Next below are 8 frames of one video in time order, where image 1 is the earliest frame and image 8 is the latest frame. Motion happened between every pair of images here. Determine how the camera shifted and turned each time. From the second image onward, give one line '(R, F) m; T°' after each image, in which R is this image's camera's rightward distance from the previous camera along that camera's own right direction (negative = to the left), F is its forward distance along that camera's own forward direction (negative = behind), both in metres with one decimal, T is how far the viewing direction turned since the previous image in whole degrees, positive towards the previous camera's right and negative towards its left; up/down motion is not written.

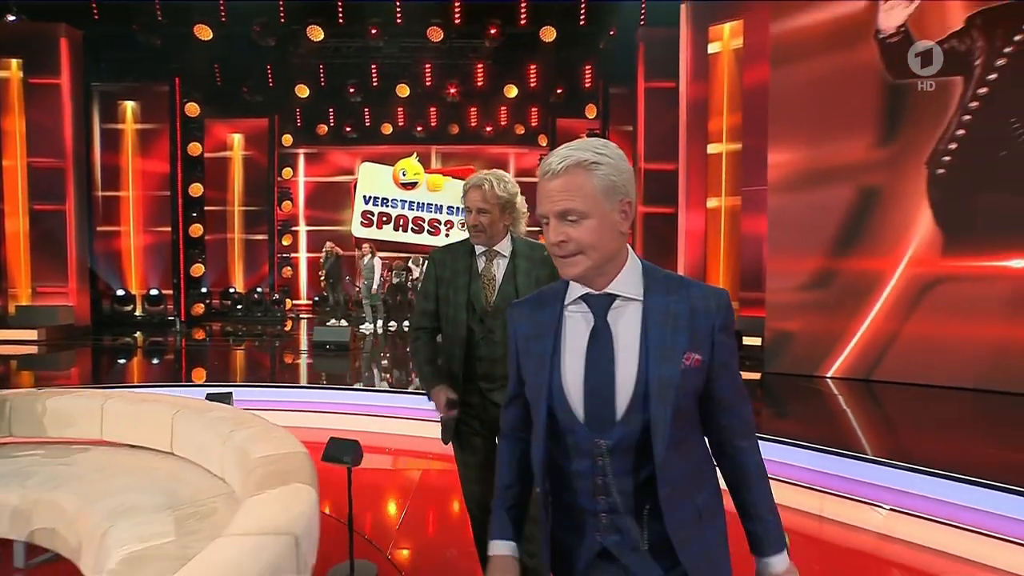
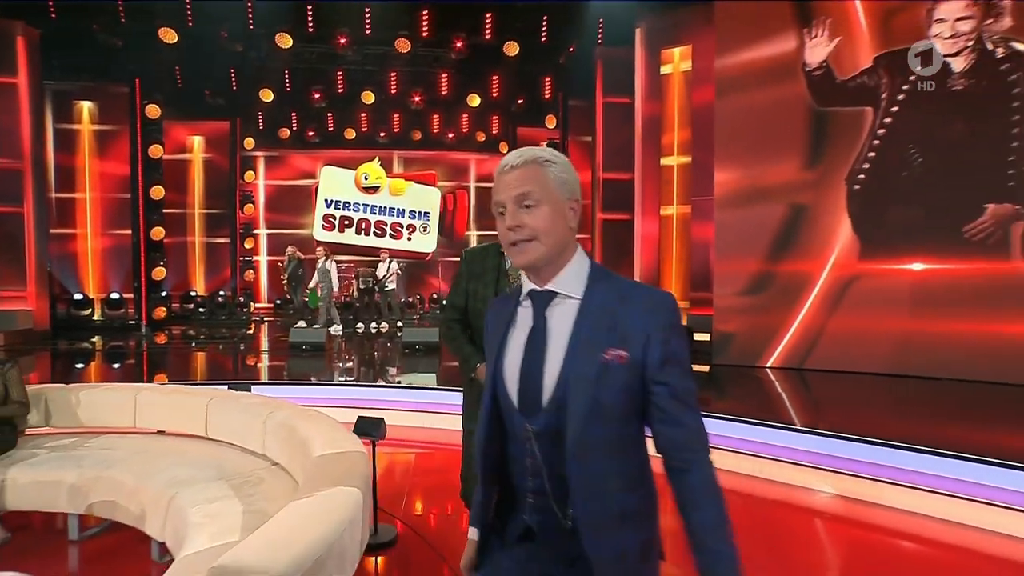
(-0.2, -0.4) m; +5°
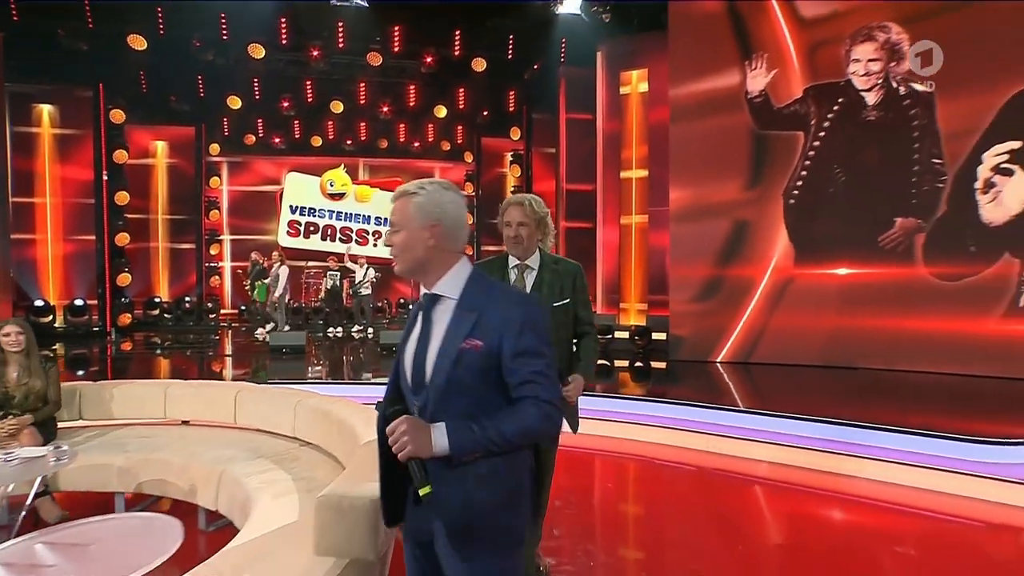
(-0.2, -0.4) m; +5°
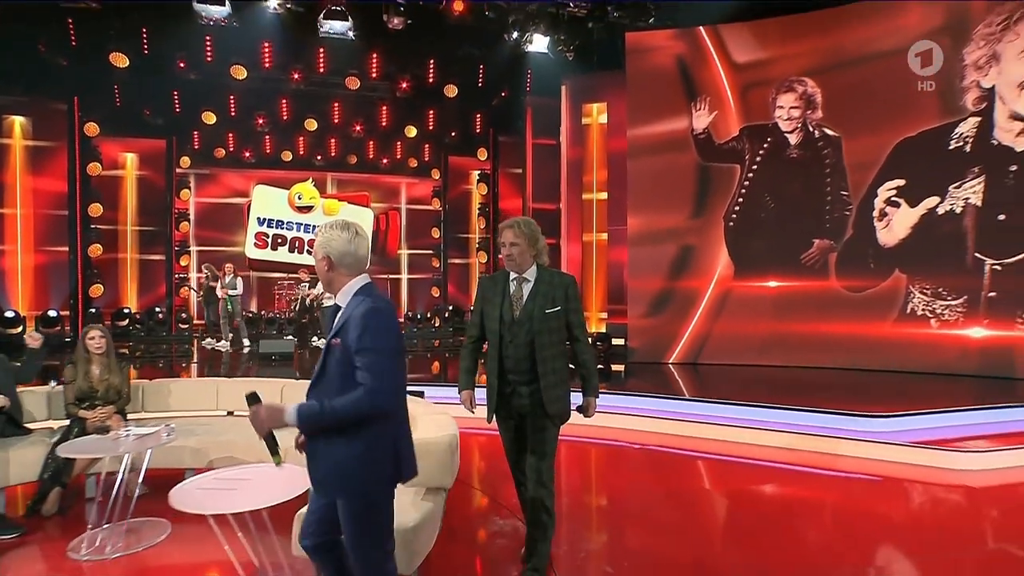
(-0.3, -0.7) m; +5°
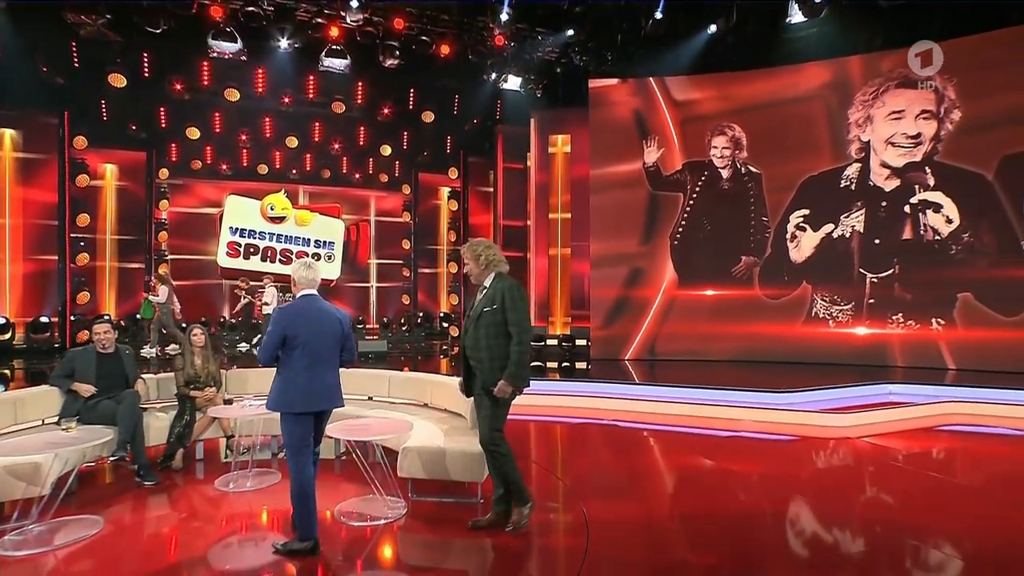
(-0.5, -1.0) m; +6°
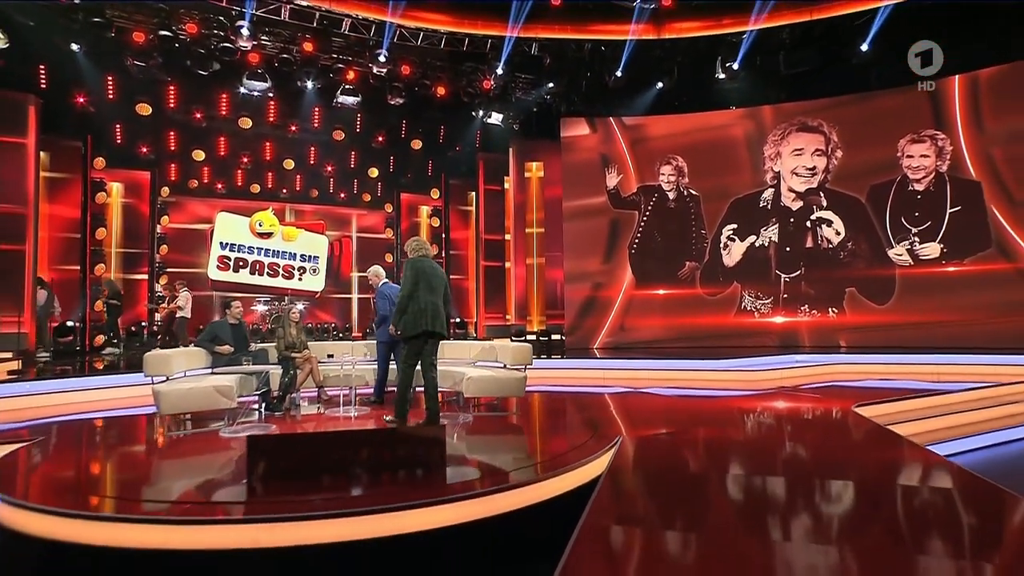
(-0.6, -1.5) m; +5°
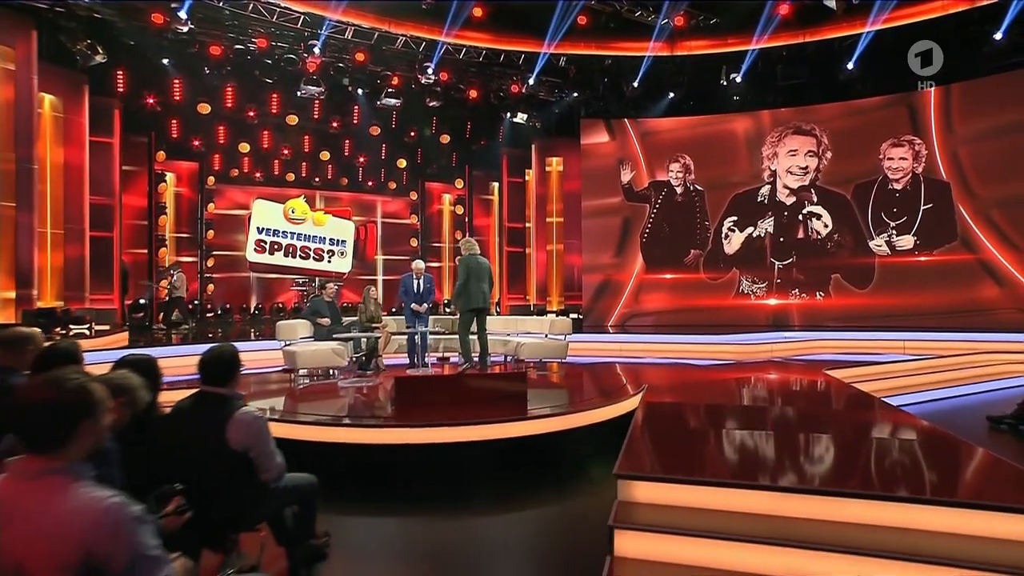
(-0.4, -1.2) m; 0°
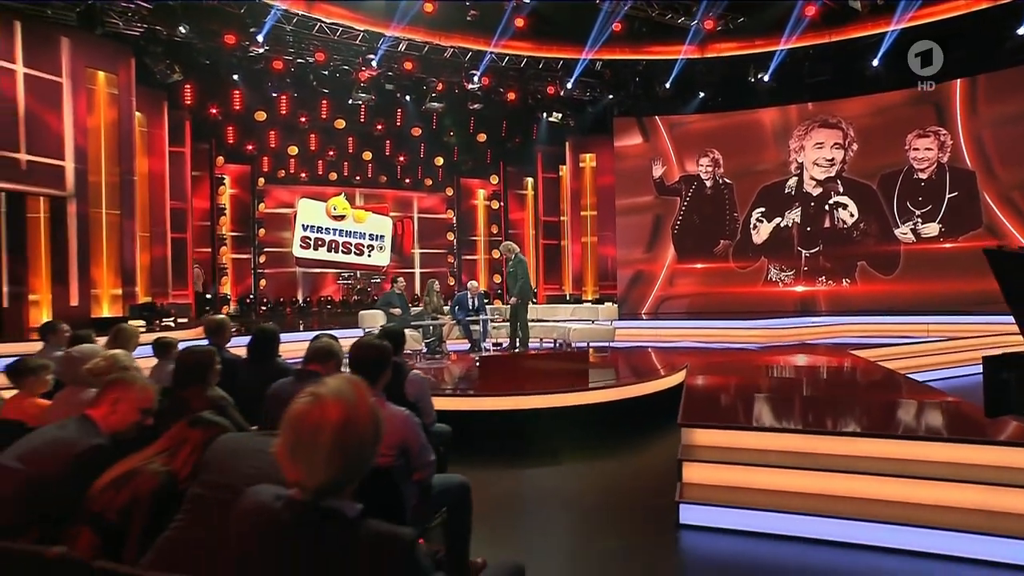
(-0.3, -0.7) m; -2°
